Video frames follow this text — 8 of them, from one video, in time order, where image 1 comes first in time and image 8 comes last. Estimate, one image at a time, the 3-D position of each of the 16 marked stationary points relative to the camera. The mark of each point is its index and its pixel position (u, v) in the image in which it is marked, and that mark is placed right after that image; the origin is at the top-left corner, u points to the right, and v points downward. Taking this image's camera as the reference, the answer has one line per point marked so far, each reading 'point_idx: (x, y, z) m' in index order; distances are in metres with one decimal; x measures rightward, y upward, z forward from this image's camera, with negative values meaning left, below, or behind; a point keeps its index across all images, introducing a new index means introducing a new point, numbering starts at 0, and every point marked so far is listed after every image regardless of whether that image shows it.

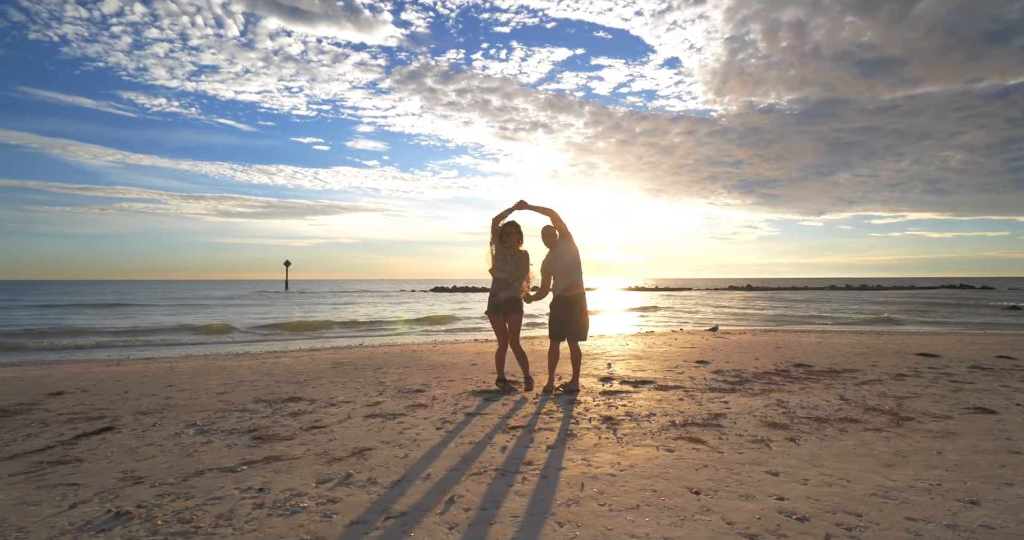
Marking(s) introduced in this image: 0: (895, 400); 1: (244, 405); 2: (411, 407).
0: (+3.9, -1.3, +5.8) m
1: (-2.8, -1.4, +5.8) m
2: (-1.0, -1.4, +5.6) m
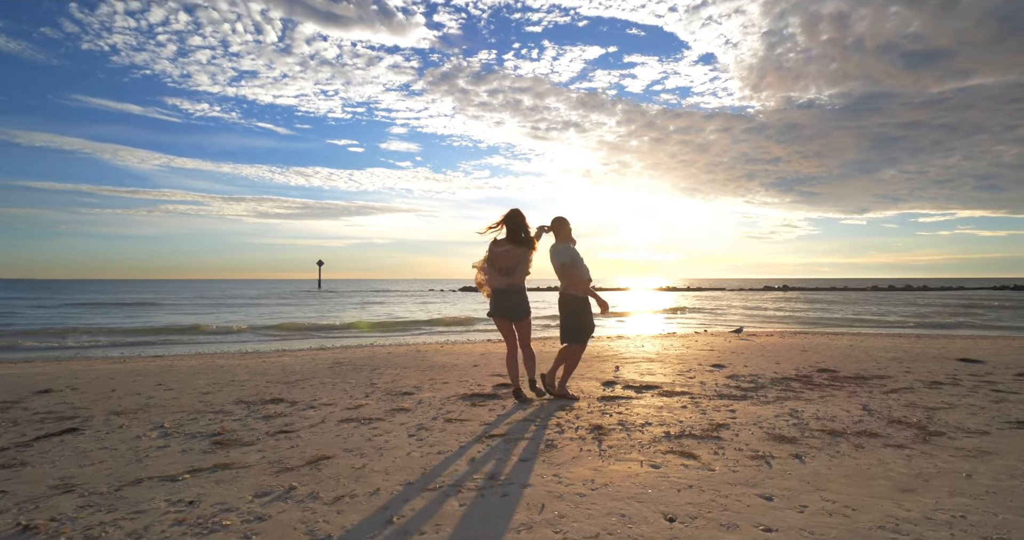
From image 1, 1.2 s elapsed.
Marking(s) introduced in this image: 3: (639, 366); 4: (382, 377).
0: (+3.8, -1.3, +5.2) m
1: (-2.9, -1.3, +5.5) m
2: (-1.1, -1.3, +5.3) m
3: (+1.9, -1.4, +8.4) m
4: (-1.7, -1.4, +7.4) m
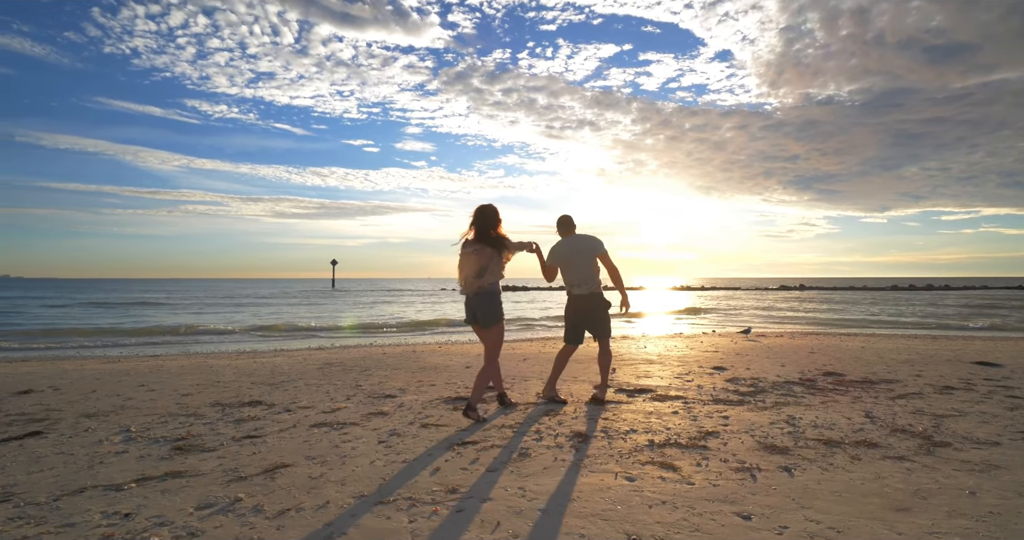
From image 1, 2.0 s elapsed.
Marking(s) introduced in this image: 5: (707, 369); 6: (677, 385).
0: (+3.6, -1.3, +4.8) m
1: (-3.0, -1.3, +5.4) m
2: (-1.3, -1.3, +5.1) m
3: (+1.8, -1.4, +8.1) m
4: (-1.8, -1.4, +7.2) m
5: (+2.8, -1.4, +8.0) m
6: (+2.0, -1.4, +6.8) m
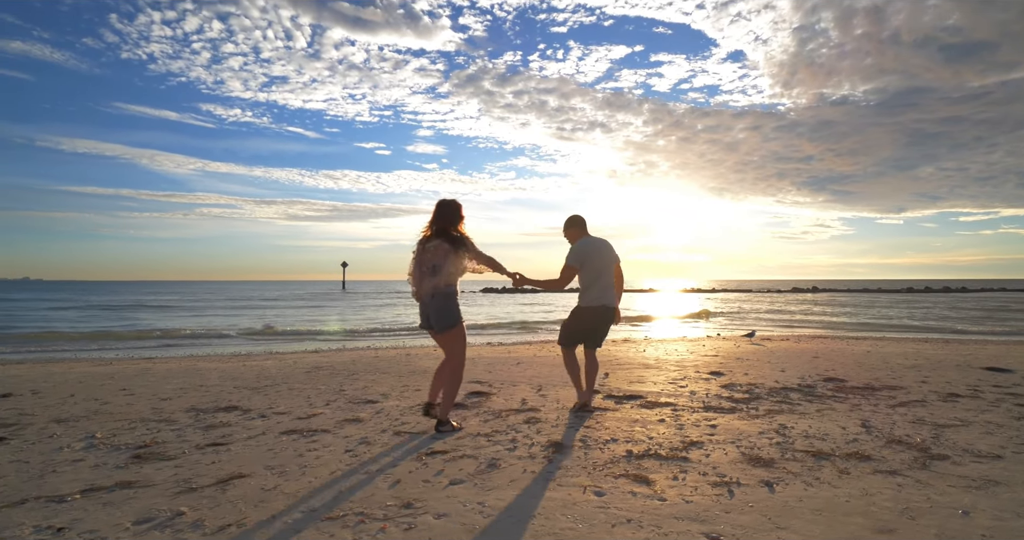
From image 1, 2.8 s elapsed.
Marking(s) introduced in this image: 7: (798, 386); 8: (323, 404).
0: (+3.4, -1.3, +4.6) m
1: (-3.2, -1.3, +5.3) m
2: (-1.5, -1.3, +5.0) m
3: (+1.7, -1.4, +7.9) m
4: (-2.0, -1.4, +7.0) m
5: (+2.6, -1.4, +7.7) m
6: (+1.8, -1.4, +6.5) m
7: (+3.4, -1.4, +6.7) m
8: (-1.9, -1.4, +5.7) m
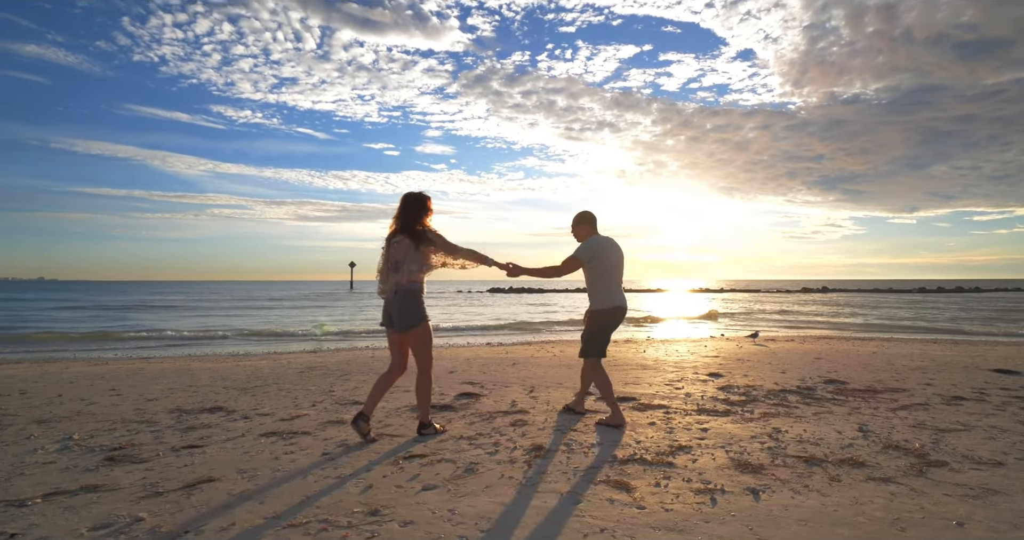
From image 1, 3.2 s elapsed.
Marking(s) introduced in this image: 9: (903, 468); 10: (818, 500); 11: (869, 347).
0: (+3.3, -1.3, +4.4) m
1: (-3.3, -1.3, +5.2) m
2: (-1.6, -1.3, +4.9) m
3: (+1.6, -1.4, +7.7) m
4: (-2.1, -1.4, +6.9) m
5: (+2.5, -1.4, +7.6) m
6: (+1.7, -1.4, +6.4) m
7: (+3.3, -1.4, +6.5) m
8: (-2.0, -1.4, +5.6) m
9: (+2.5, -1.3, +3.6) m
10: (+1.7, -1.3, +3.1) m
11: (+6.8, -1.5, +10.7) m
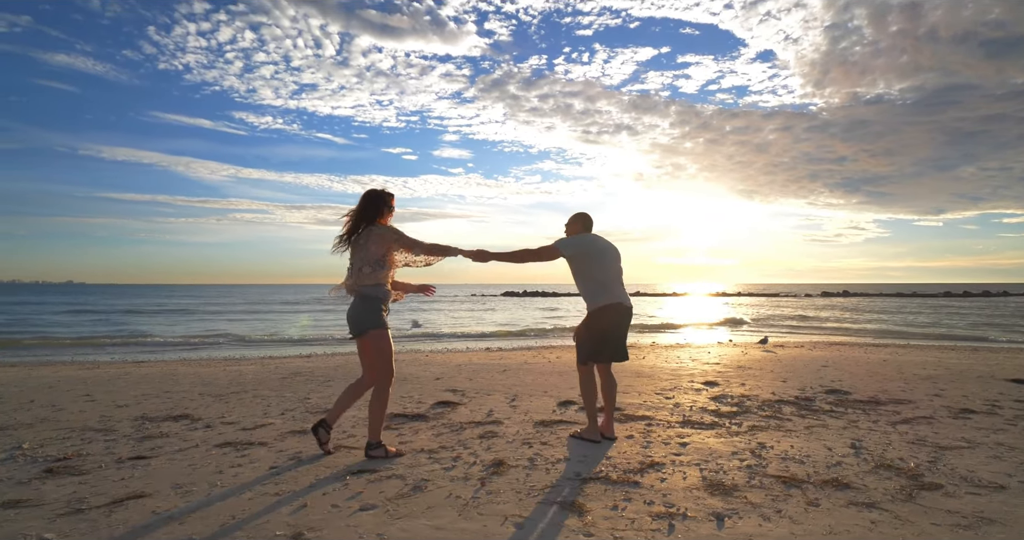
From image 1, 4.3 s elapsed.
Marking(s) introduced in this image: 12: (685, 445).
0: (+3.0, -1.3, +4.1) m
1: (-3.6, -1.4, +5.1) m
2: (-1.9, -1.4, +4.7) m
3: (+1.4, -1.5, +7.4) m
4: (-2.2, -1.4, +6.8) m
5: (+2.4, -1.5, +7.2) m
6: (+1.5, -1.4, +6.1) m
7: (+3.1, -1.4, +6.2) m
8: (-2.3, -1.4, +5.5) m
9: (+2.2, -1.3, +3.3) m
10: (+1.4, -1.3, +2.8) m
11: (+6.7, -1.5, +10.3) m
12: (+1.3, -1.3, +4.3) m
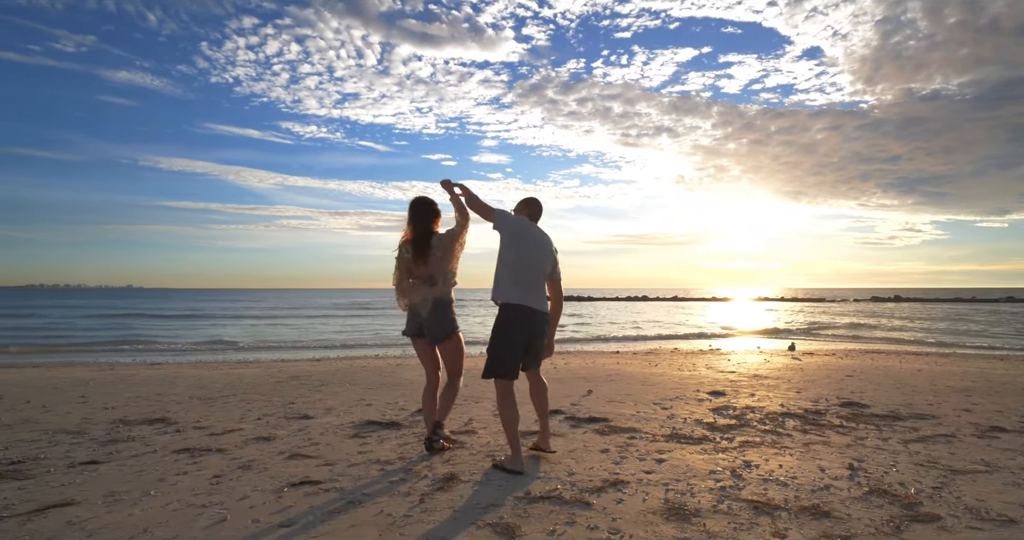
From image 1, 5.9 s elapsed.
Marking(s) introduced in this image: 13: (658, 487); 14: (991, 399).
0: (+2.7, -1.3, +3.6) m
1: (-3.8, -1.4, +5.0) m
2: (-2.1, -1.4, +4.6) m
3: (+1.4, -1.5, +7.1) m
4: (-2.3, -1.5, +6.6) m
5: (+2.3, -1.5, +6.8) m
6: (+1.4, -1.4, +5.7) m
7: (+2.9, -1.4, +5.7) m
8: (-2.4, -1.4, +5.4) m
9: (+1.9, -1.3, +2.9) m
10: (+1.0, -1.3, +2.5) m
11: (+6.9, -1.6, +9.5) m
12: (+1.1, -1.4, +4.0) m
13: (+0.9, -1.3, +3.4) m
14: (+5.3, -1.4, +6.3) m
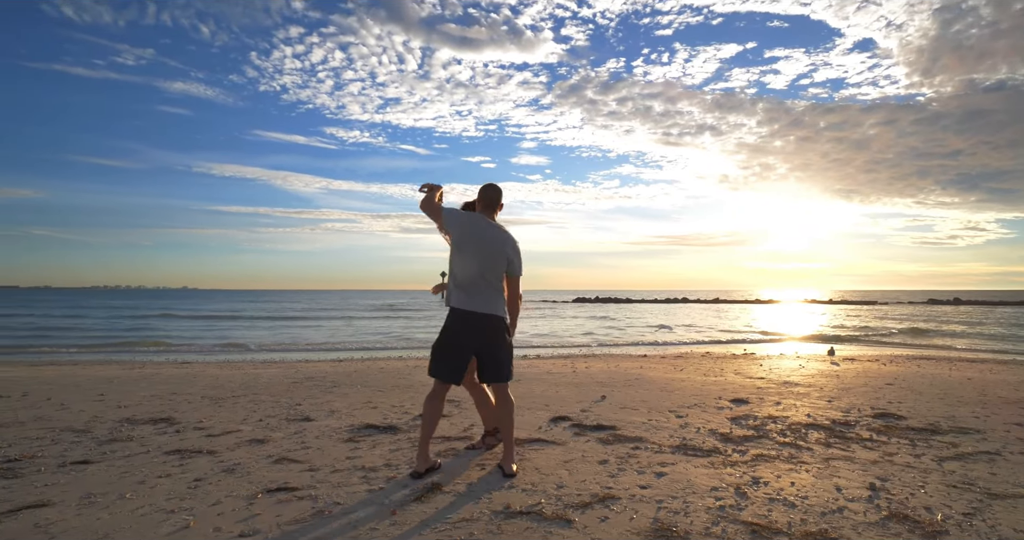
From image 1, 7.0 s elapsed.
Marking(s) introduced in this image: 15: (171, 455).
0: (+2.6, -1.3, +3.2) m
1: (-3.8, -1.4, +5.1) m
2: (-2.1, -1.4, +4.5) m
3: (+1.5, -1.5, +6.8) m
4: (-2.2, -1.5, +6.6) m
5: (+2.4, -1.5, +6.4) m
6: (+1.4, -1.4, +5.4) m
7: (+3.0, -1.4, +5.3) m
8: (-2.4, -1.4, +5.3) m
9: (+1.7, -1.3, +2.5) m
10: (+0.8, -1.3, +2.2) m
11: (+7.2, -1.6, +8.8) m
12: (+1.0, -1.4, +3.7) m
13: (+0.8, -1.3, +3.2) m
14: (+5.4, -1.4, +5.7) m
15: (-2.5, -1.4, +4.1) m
